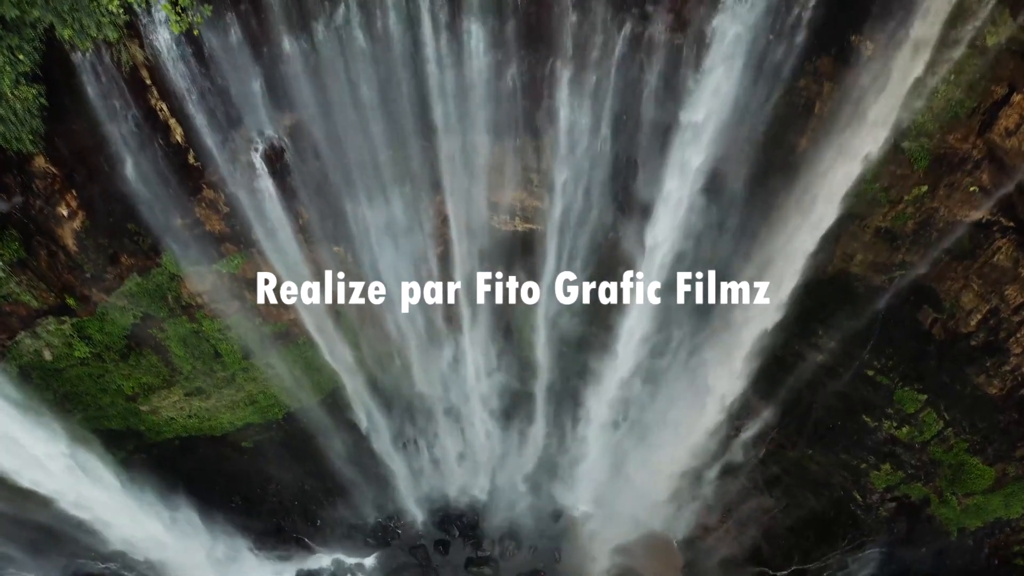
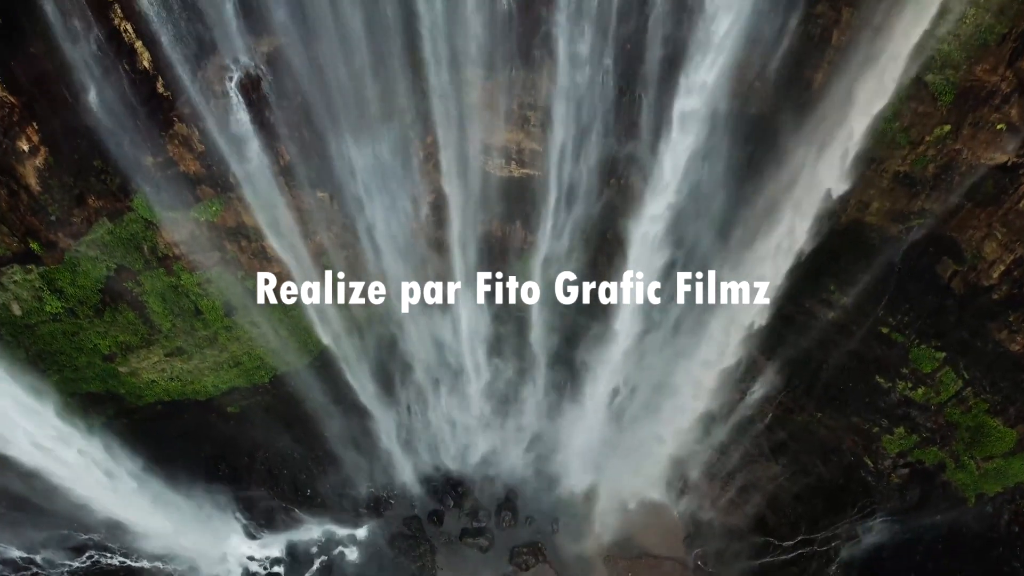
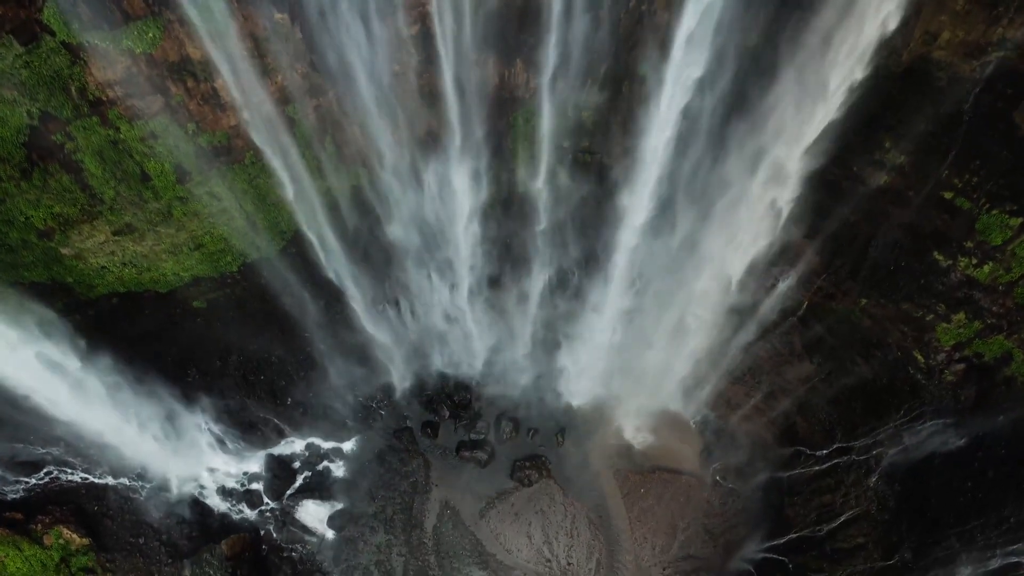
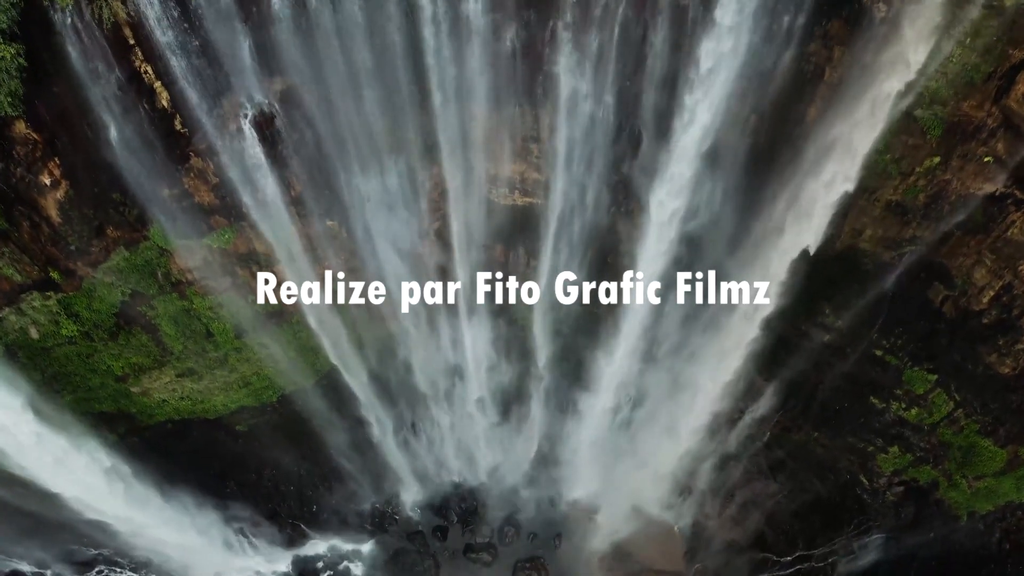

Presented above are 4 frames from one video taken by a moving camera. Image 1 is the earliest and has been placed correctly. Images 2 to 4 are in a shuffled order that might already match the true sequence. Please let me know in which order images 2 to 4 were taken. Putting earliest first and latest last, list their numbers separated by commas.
4, 2, 3
